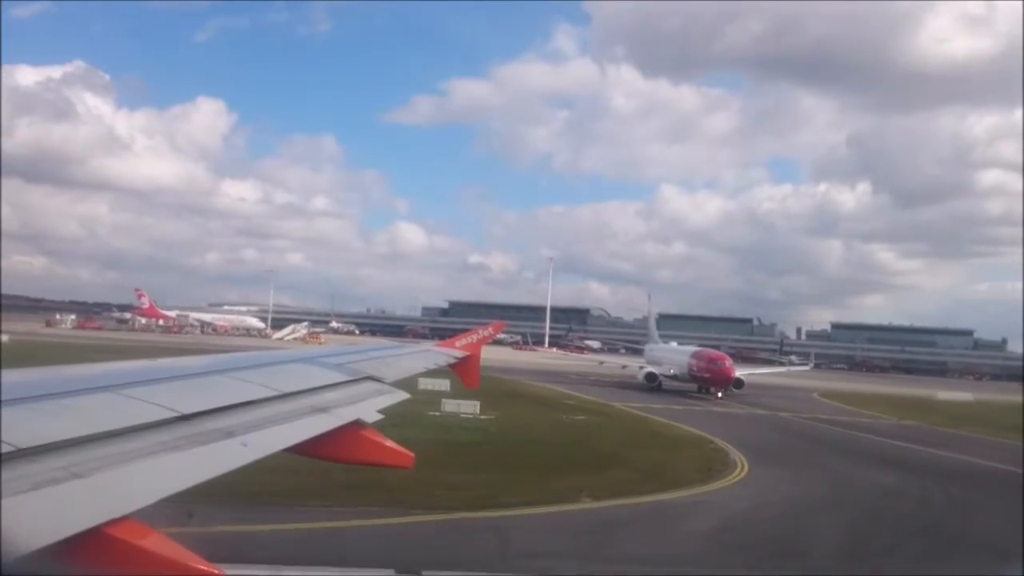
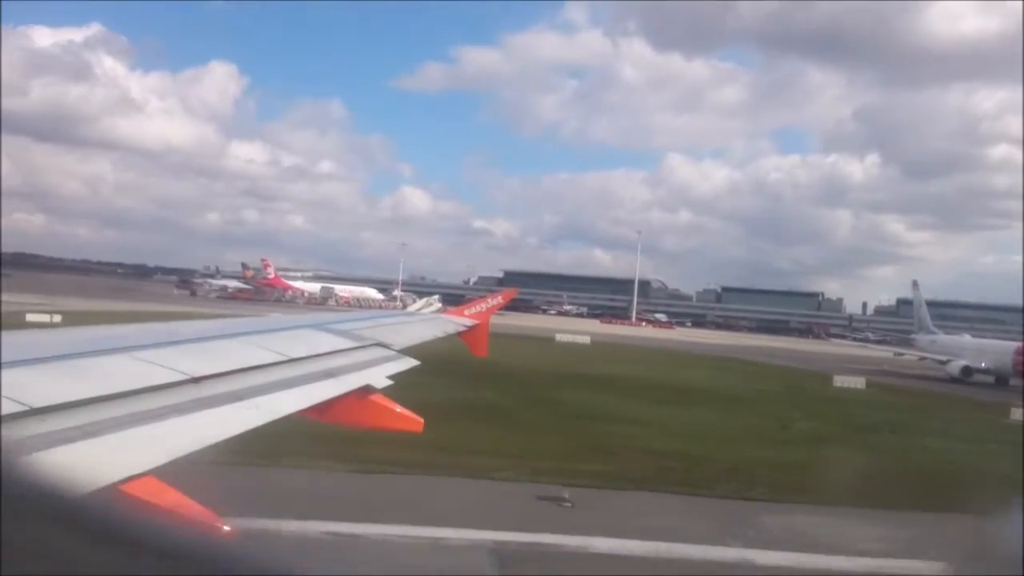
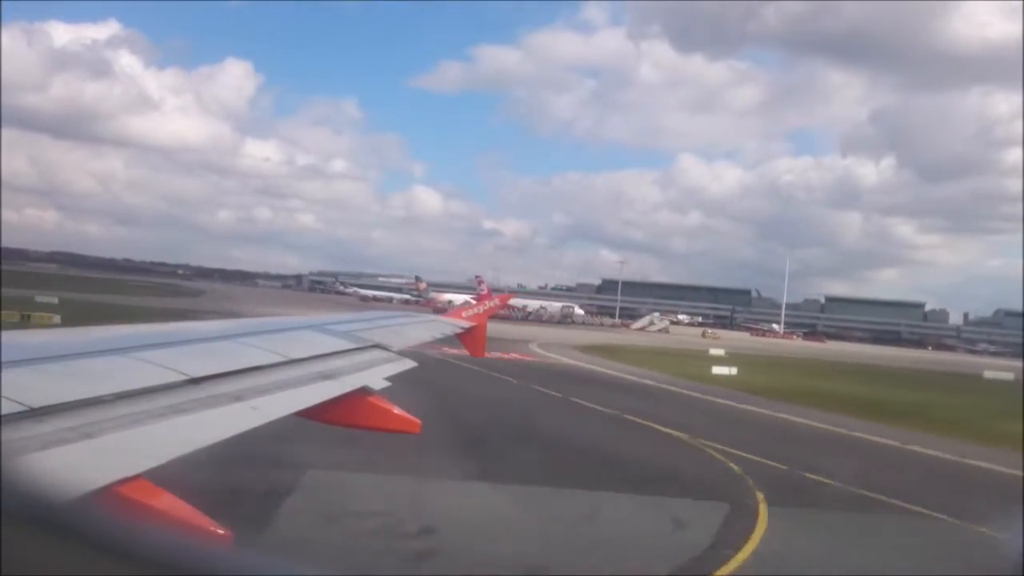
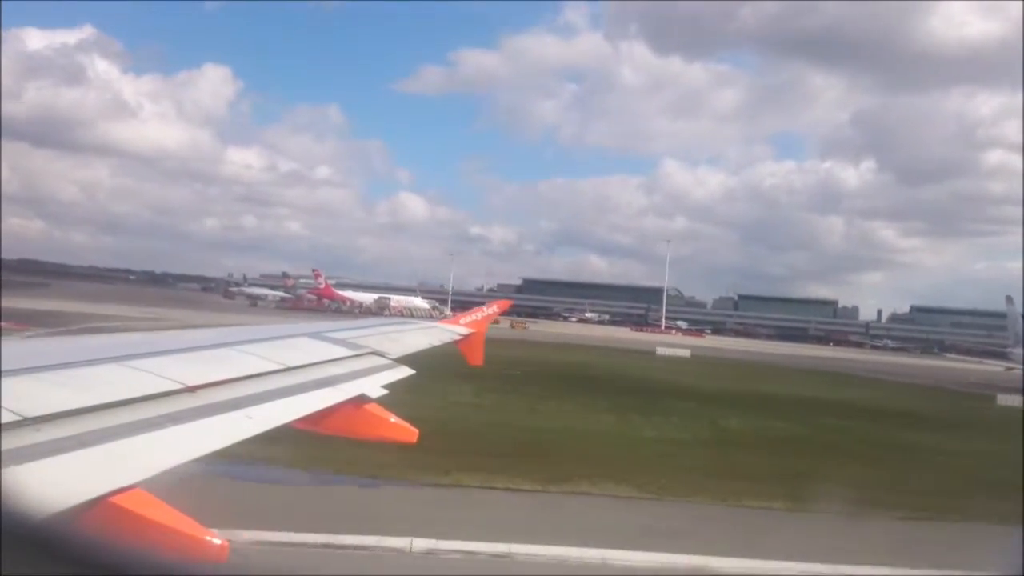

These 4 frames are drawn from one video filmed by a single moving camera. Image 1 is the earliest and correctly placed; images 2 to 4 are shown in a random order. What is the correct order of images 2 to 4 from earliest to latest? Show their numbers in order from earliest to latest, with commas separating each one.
2, 4, 3
